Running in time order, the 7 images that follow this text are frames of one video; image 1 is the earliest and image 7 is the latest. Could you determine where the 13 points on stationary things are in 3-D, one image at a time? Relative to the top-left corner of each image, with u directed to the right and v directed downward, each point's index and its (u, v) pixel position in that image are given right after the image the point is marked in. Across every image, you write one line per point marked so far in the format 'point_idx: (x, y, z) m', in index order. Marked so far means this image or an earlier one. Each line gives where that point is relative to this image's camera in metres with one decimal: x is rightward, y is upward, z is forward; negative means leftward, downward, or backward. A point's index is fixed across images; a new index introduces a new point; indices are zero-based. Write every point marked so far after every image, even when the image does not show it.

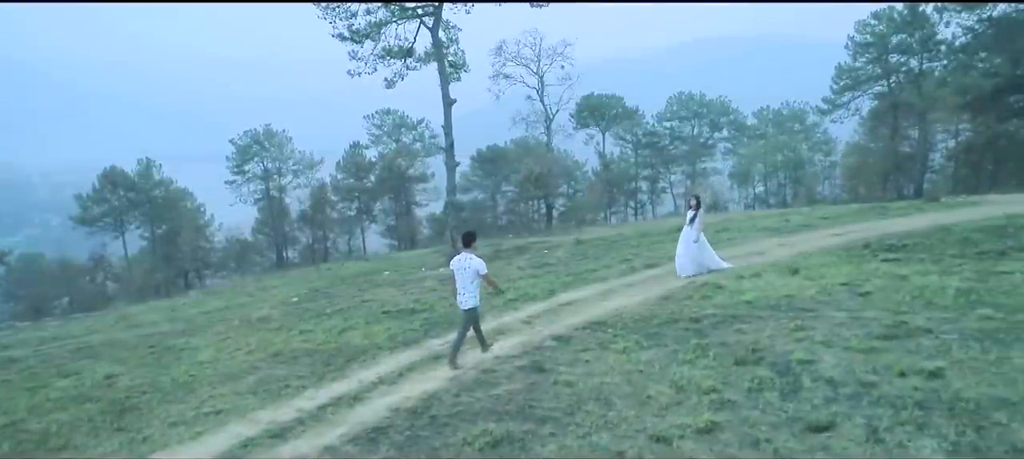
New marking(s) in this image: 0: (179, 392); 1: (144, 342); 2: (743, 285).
0: (-4.8, -2.4, +10.3) m
1: (-8.8, -2.7, +17.1) m
2: (+3.8, -0.9, +11.9) m
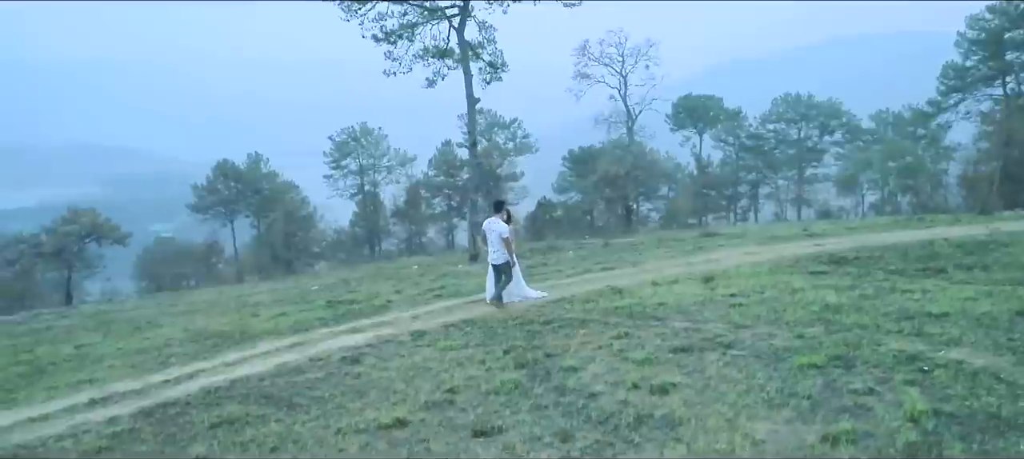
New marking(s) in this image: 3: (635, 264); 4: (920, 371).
0: (-6.7, -2.1, +11.3) m
1: (-9.6, -2.3, +18.7) m
2: (+2.1, -1.0, +11.4) m
3: (+2.7, -0.8, +16.1) m
4: (+3.4, -1.2, +6.0) m
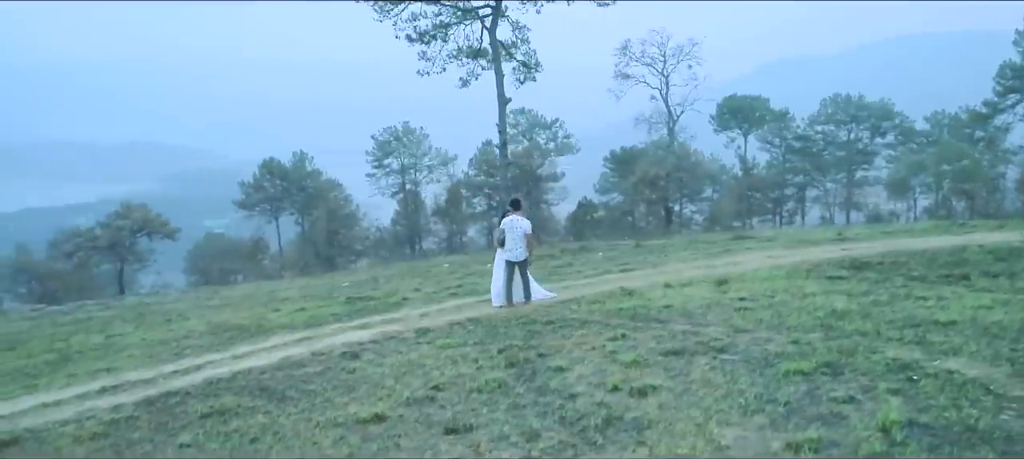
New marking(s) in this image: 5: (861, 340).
0: (-6.6, -2.0, +11.7) m
1: (-9.0, -2.2, +19.3) m
2: (+2.2, -1.0, +11.3) m
3: (+3.1, -0.8, +15.9) m
4: (+3.2, -1.2, +5.7) m
5: (+3.5, -1.1, +7.2) m
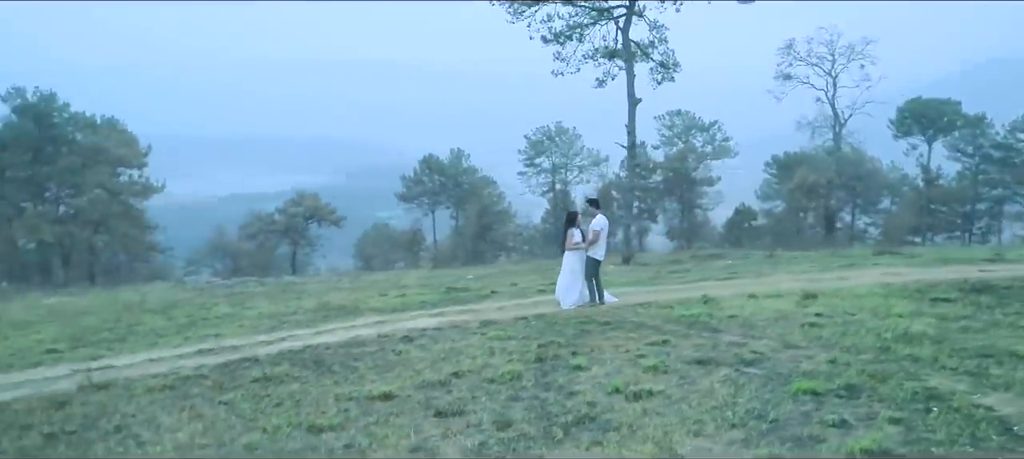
0: (-5.3, -1.7, +13.2) m
1: (-5.9, -1.8, +21.1) m
2: (+3.3, -1.1, +10.8) m
3: (+5.2, -1.0, +15.1) m
4: (+3.0, -1.3, +5.2) m
5: (+3.6, -1.2, +6.5) m
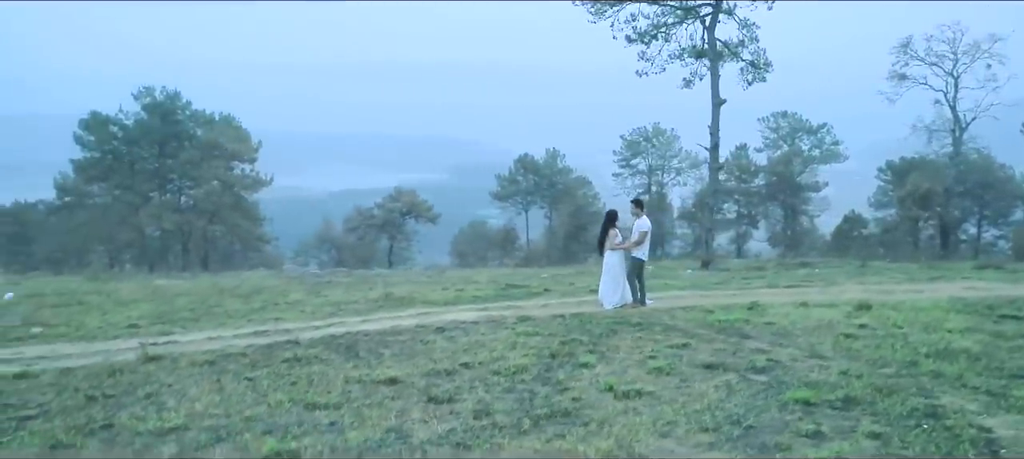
0: (-4.3, -1.5, +14.0) m
1: (-3.8, -1.6, +21.9) m
2: (+3.8, -1.2, +10.5) m
3: (+6.3, -1.1, +14.4) m
4: (+2.7, -1.4, +4.9) m
5: (+3.5, -1.3, +6.1) m
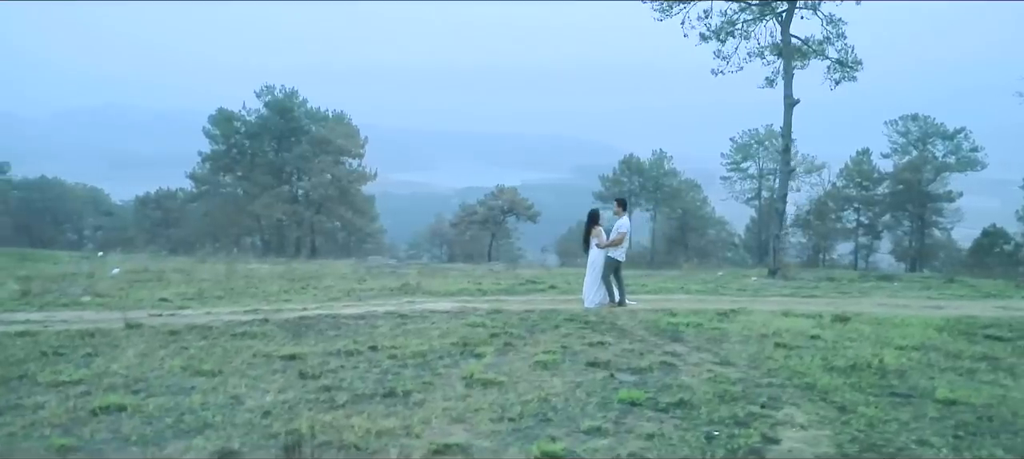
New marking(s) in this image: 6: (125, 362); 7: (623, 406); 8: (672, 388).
0: (-4.1, -1.3, +14.9) m
1: (-2.3, -1.4, +22.6) m
2: (+3.3, -1.2, +10.0) m
3: (+6.4, -1.3, +13.5) m
4: (+1.2, -1.3, +4.8) m
5: (+2.3, -1.3, +5.8) m
6: (-3.9, -1.3, +7.3) m
7: (+0.8, -1.3, +5.5) m
8: (+1.3, -1.3, +5.9) m
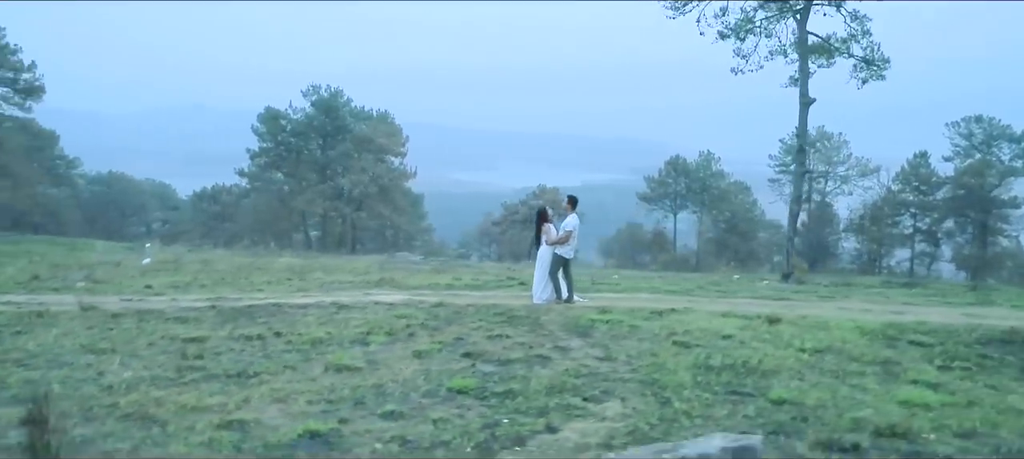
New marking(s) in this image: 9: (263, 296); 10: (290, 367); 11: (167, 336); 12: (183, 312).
0: (-4.7, -1.1, +15.3) m
1: (-2.2, -1.3, +22.9) m
2: (+2.3, -1.2, +9.9) m
3: (+5.8, -1.3, +13.1) m
4: (-0.1, -1.3, +4.8) m
5: (+1.0, -1.3, +5.8) m
6: (-5.1, -1.2, +7.8) m
7: (-0.5, -1.3, +5.6) m
8: (0.0, -1.3, +6.0) m
9: (-4.2, -1.2, +12.2) m
10: (-2.0, -1.2, +6.4) m
11: (-3.8, -1.2, +8.0) m
12: (-4.5, -1.2, +10.0) m
